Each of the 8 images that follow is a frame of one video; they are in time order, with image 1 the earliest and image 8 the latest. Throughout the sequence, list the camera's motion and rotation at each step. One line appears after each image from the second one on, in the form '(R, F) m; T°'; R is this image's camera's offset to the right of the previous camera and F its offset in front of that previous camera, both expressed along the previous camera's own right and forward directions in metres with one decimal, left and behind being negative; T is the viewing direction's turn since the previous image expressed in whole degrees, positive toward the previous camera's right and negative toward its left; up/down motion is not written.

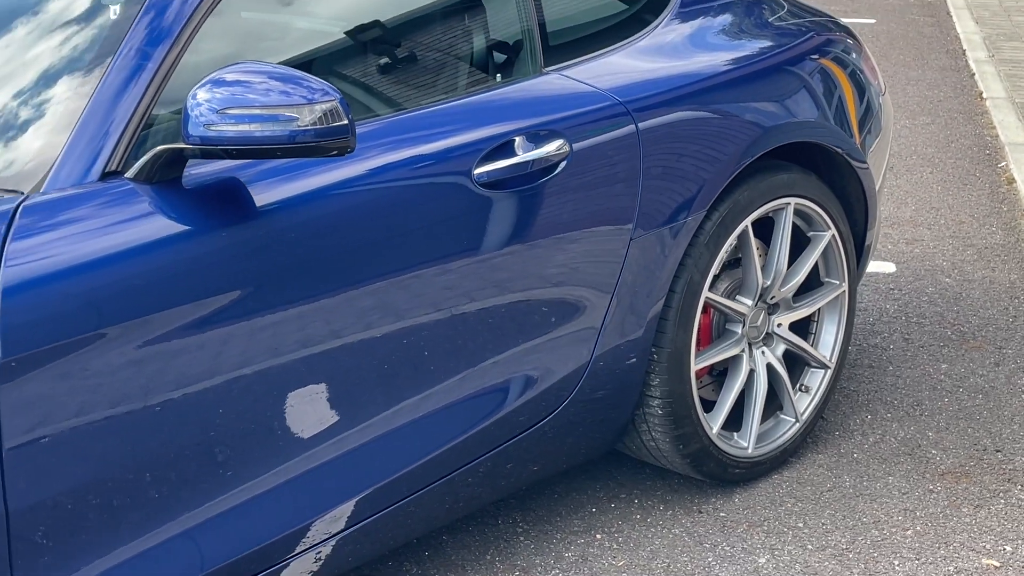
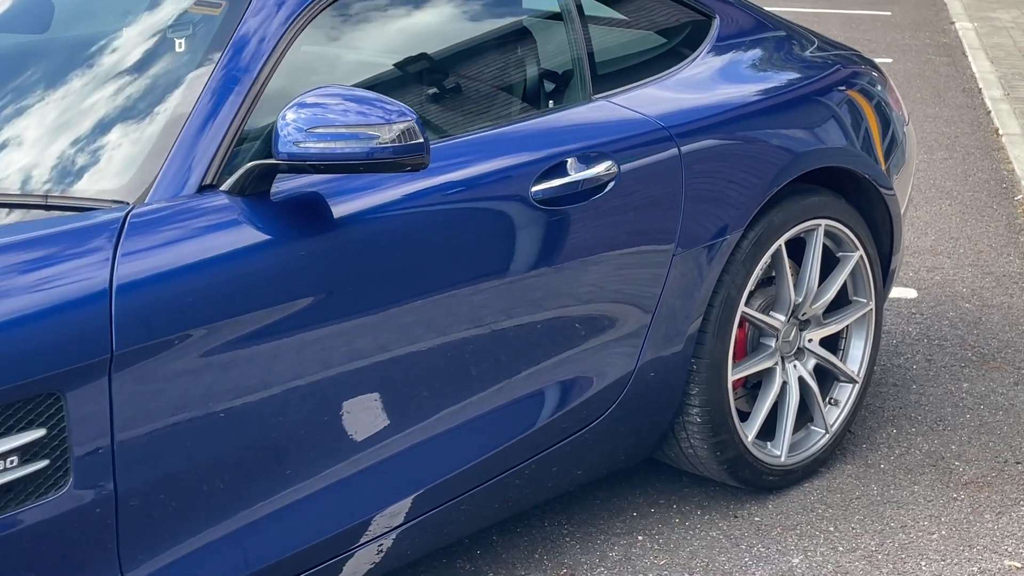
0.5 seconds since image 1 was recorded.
(-0.1, -0.2) m; -1°
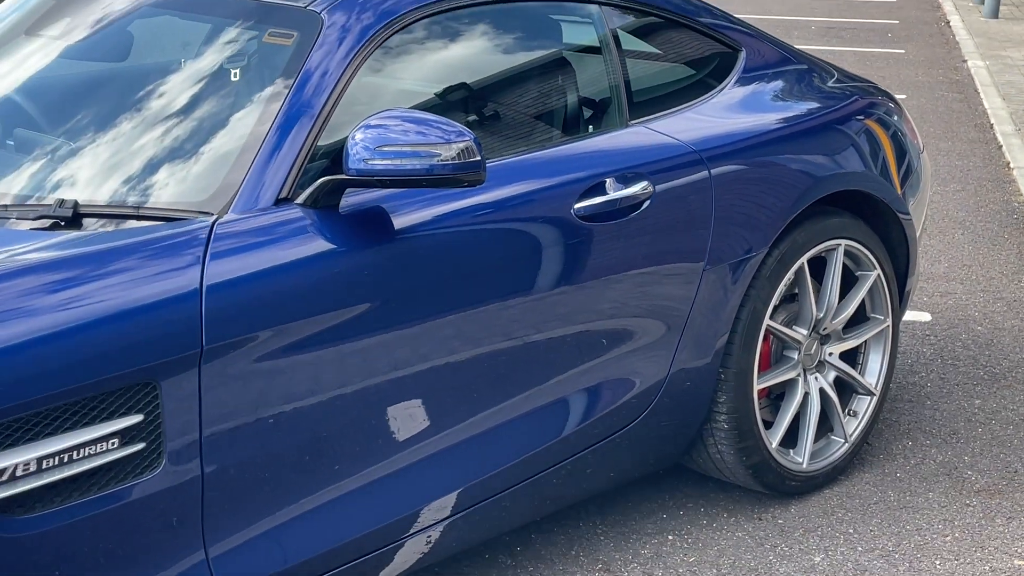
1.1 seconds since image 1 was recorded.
(-0.1, -0.2) m; 0°
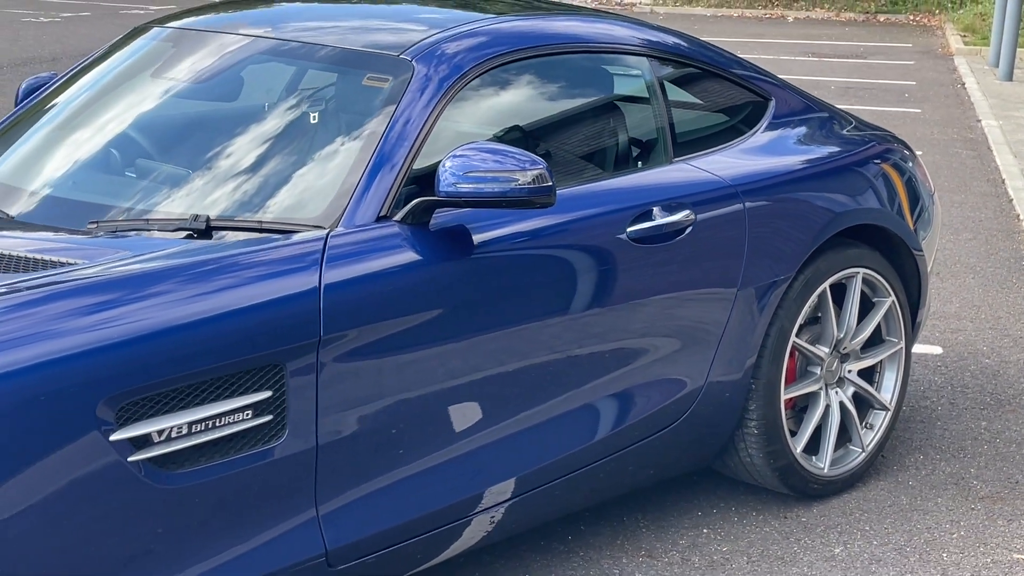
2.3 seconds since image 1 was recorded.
(-0.1, -0.4) m; -1°
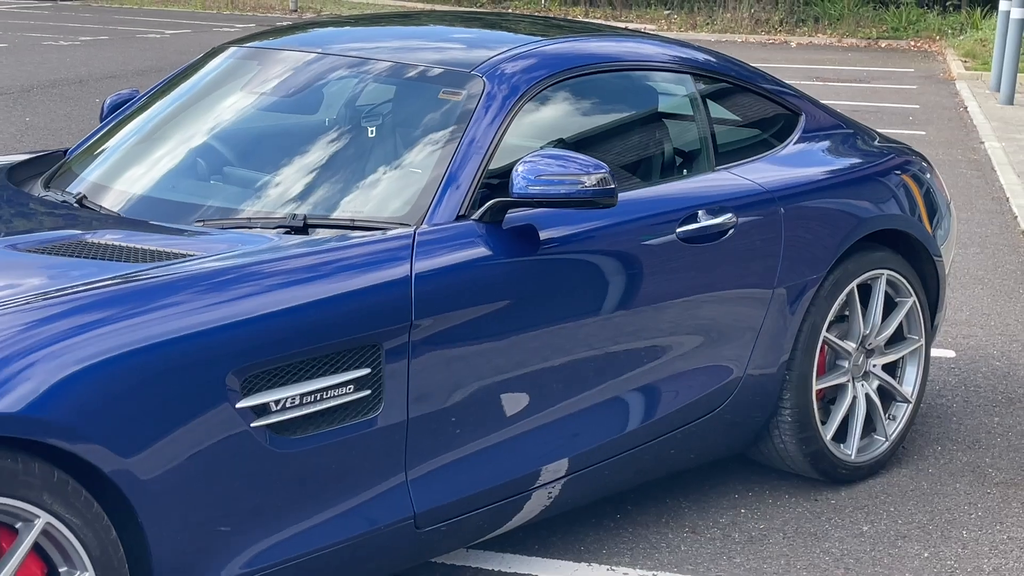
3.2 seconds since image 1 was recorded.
(-0.1, -0.3) m; 0°
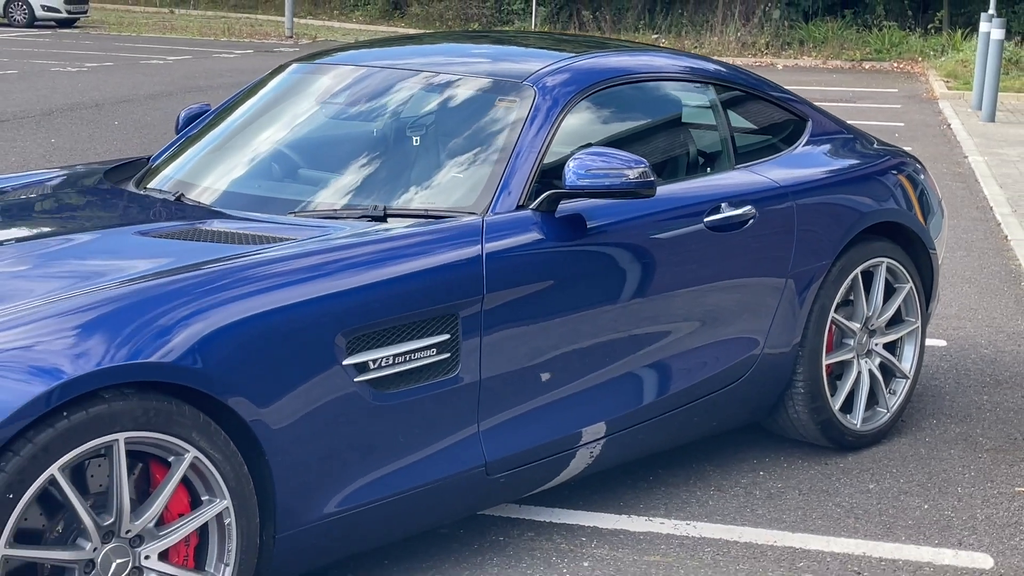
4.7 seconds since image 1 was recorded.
(-0.2, -0.4) m; +1°
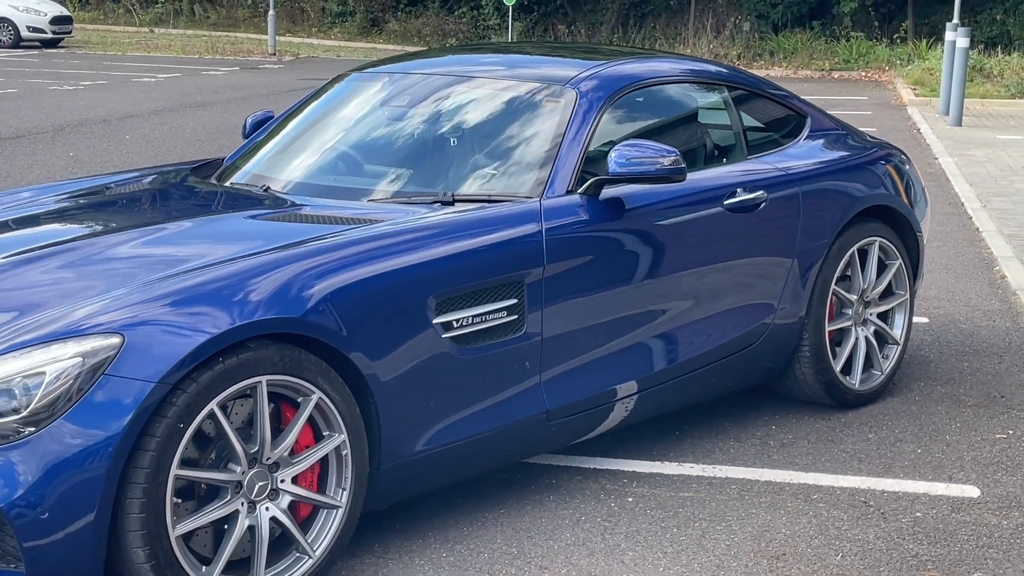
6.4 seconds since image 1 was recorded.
(-0.2, -0.5) m; +1°
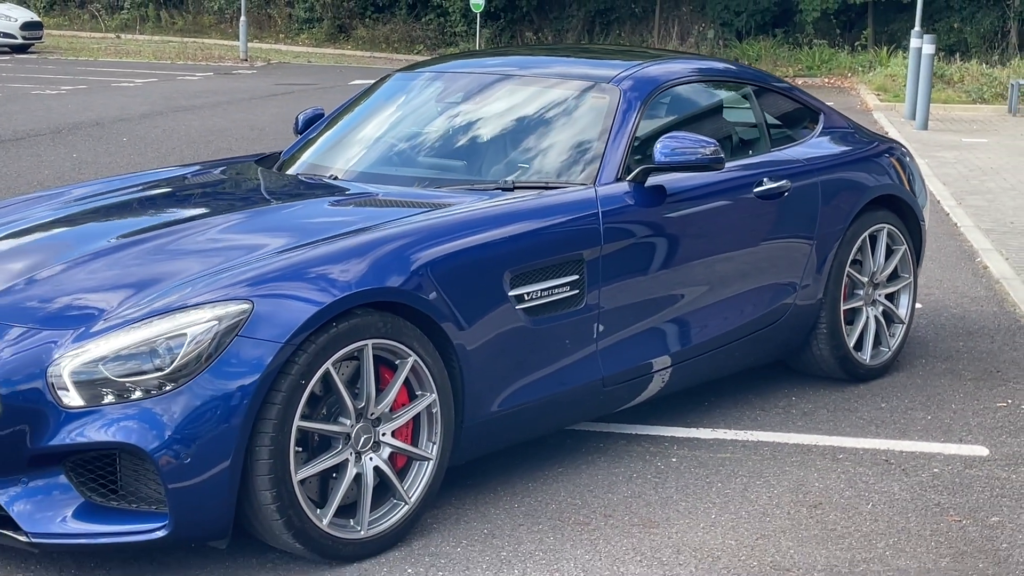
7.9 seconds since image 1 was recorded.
(-0.3, -0.4) m; +2°
